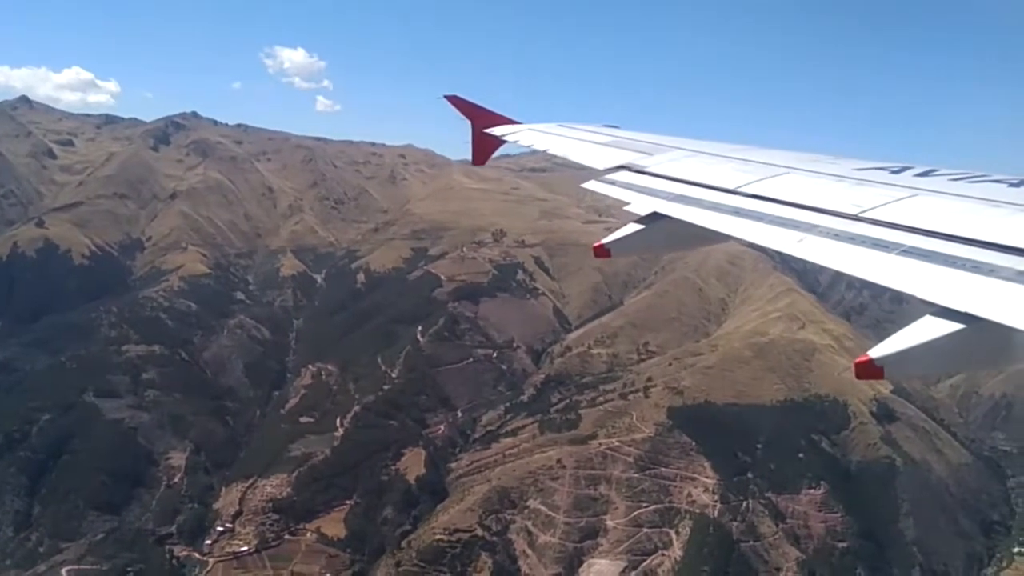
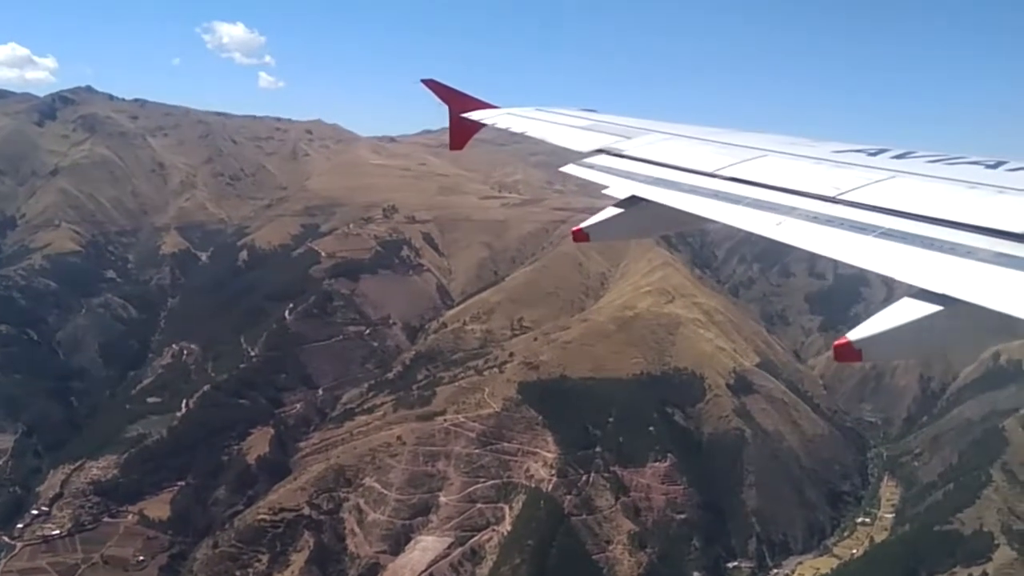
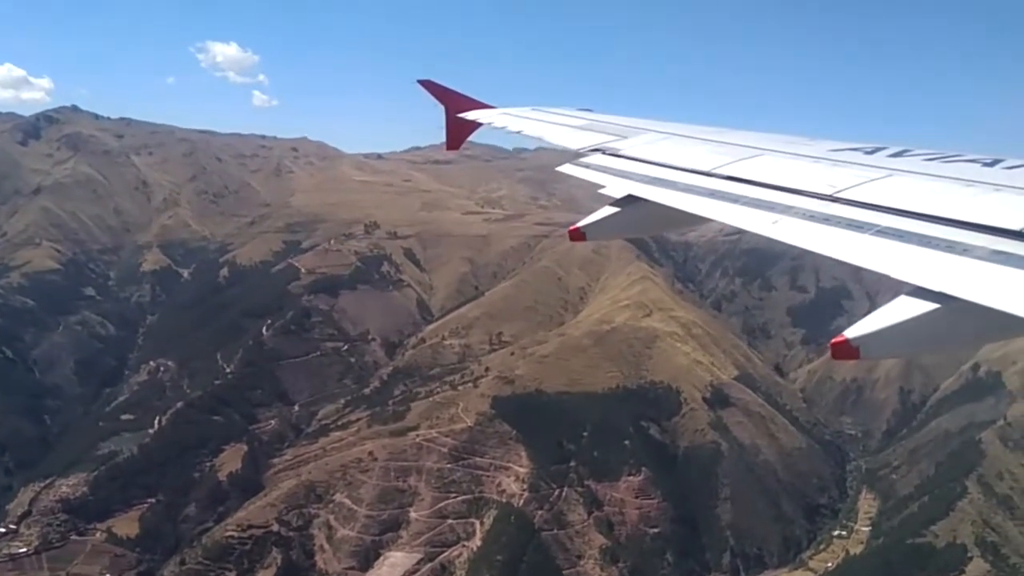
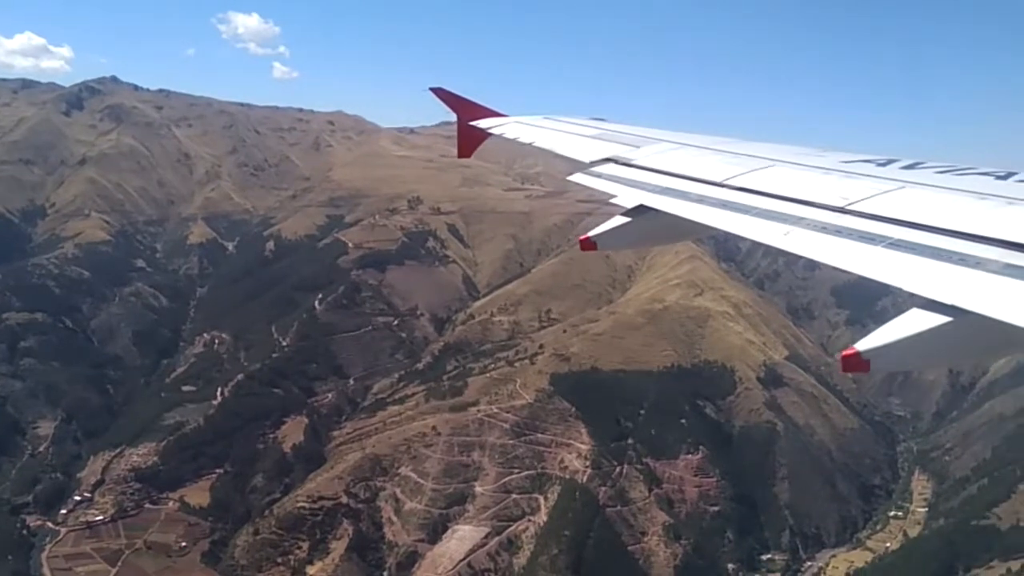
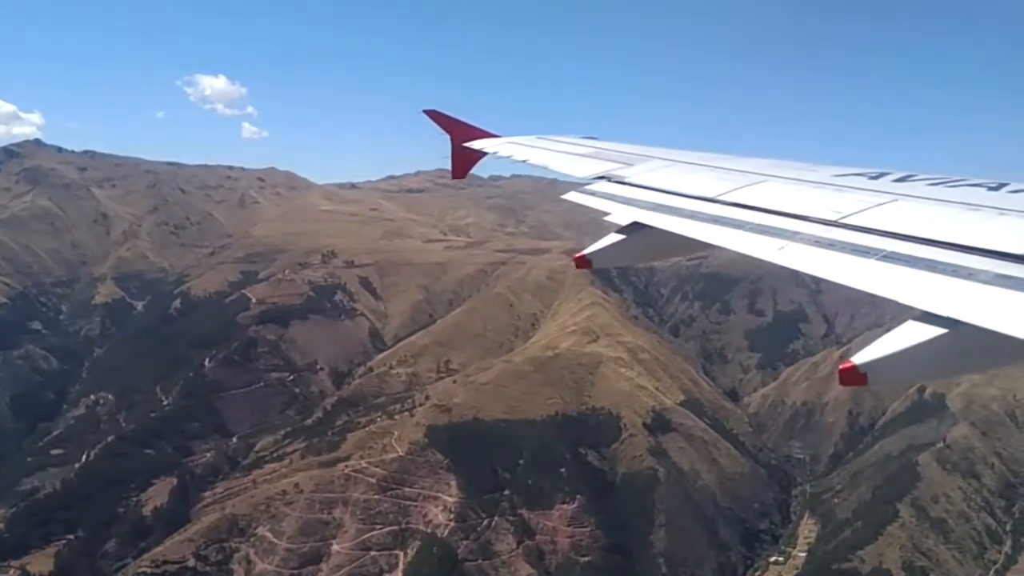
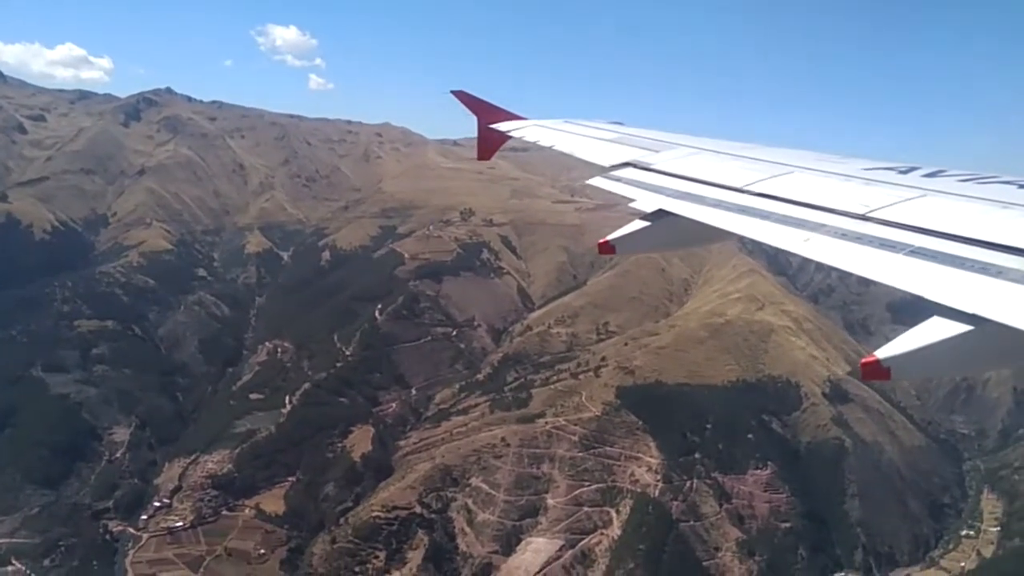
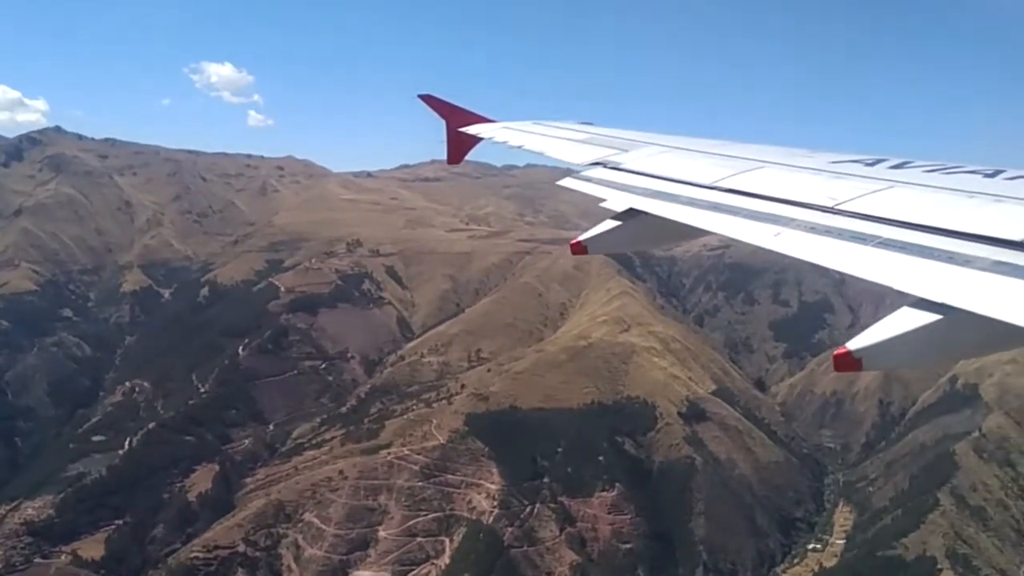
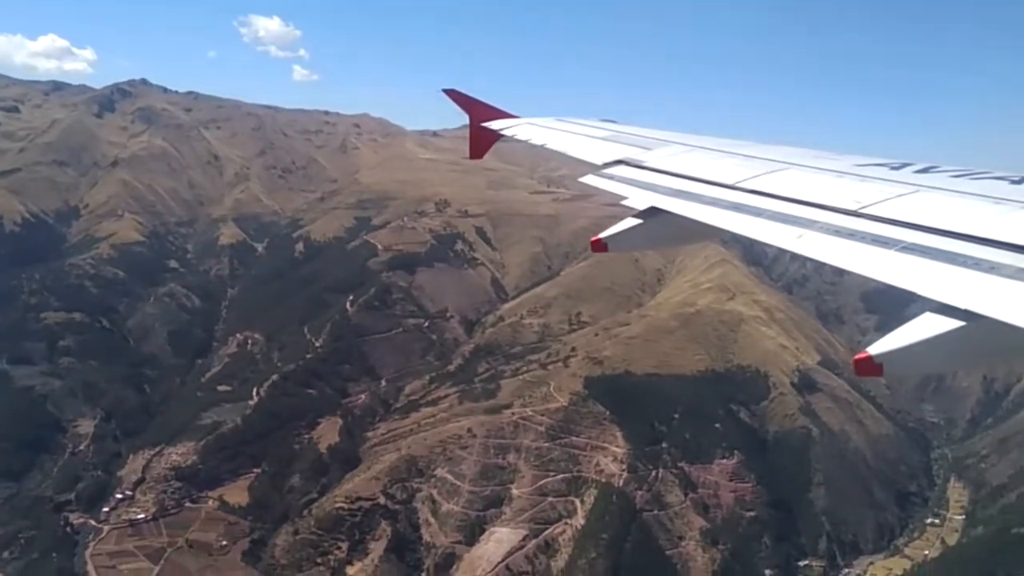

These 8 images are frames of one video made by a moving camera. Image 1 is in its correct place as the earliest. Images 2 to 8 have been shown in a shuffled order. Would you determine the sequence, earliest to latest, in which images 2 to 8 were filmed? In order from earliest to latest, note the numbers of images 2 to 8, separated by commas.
6, 8, 4, 2, 3, 7, 5
